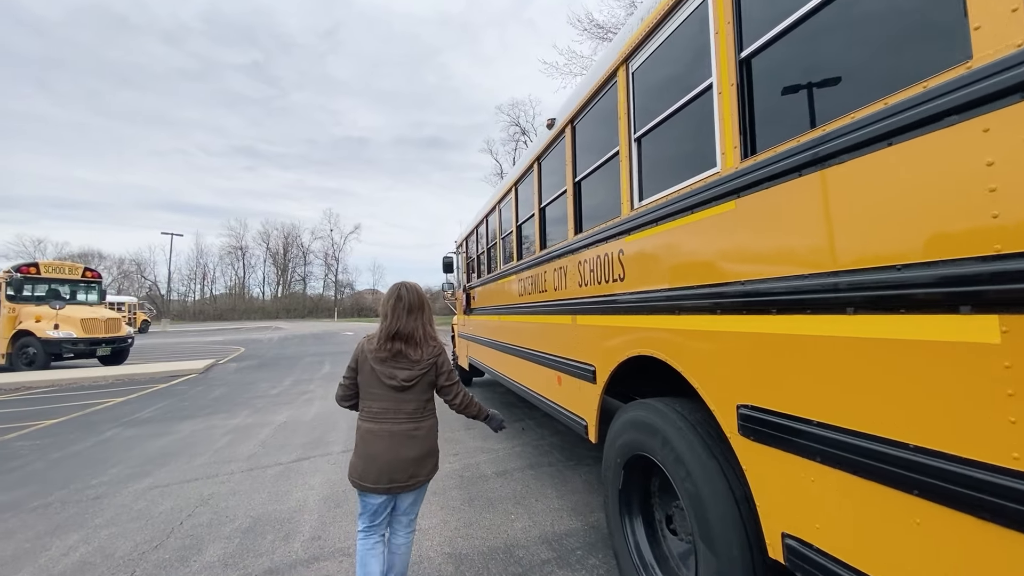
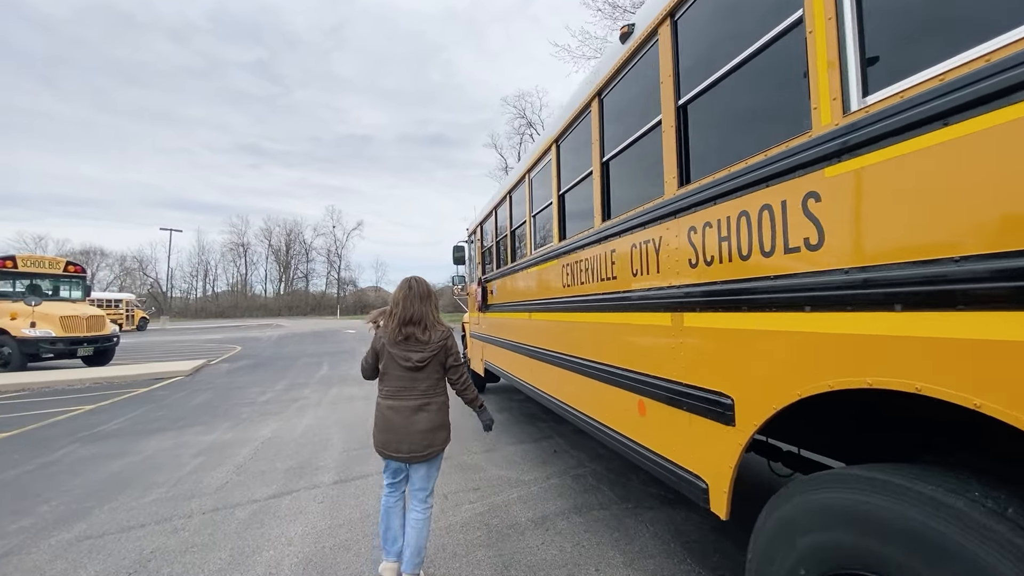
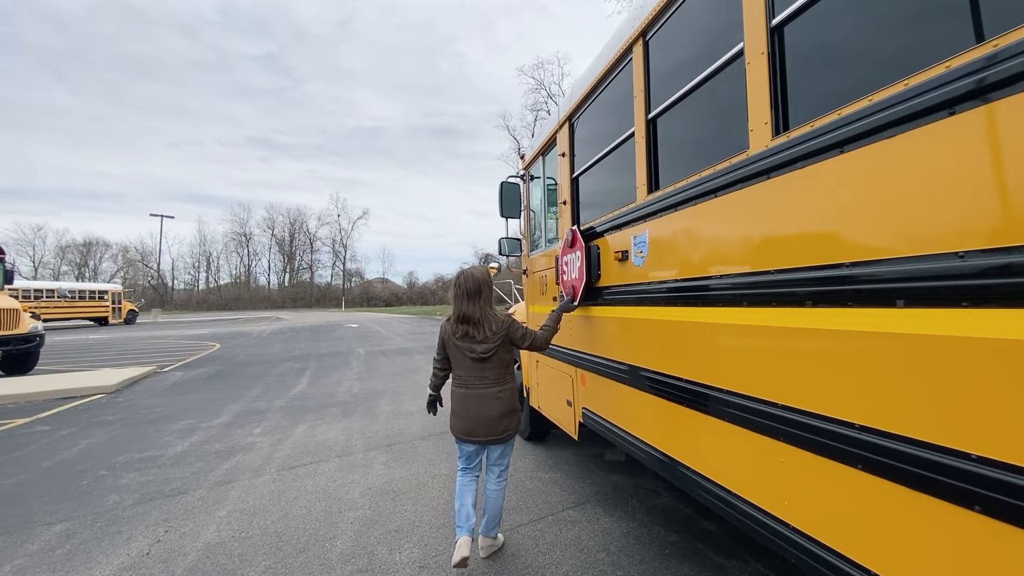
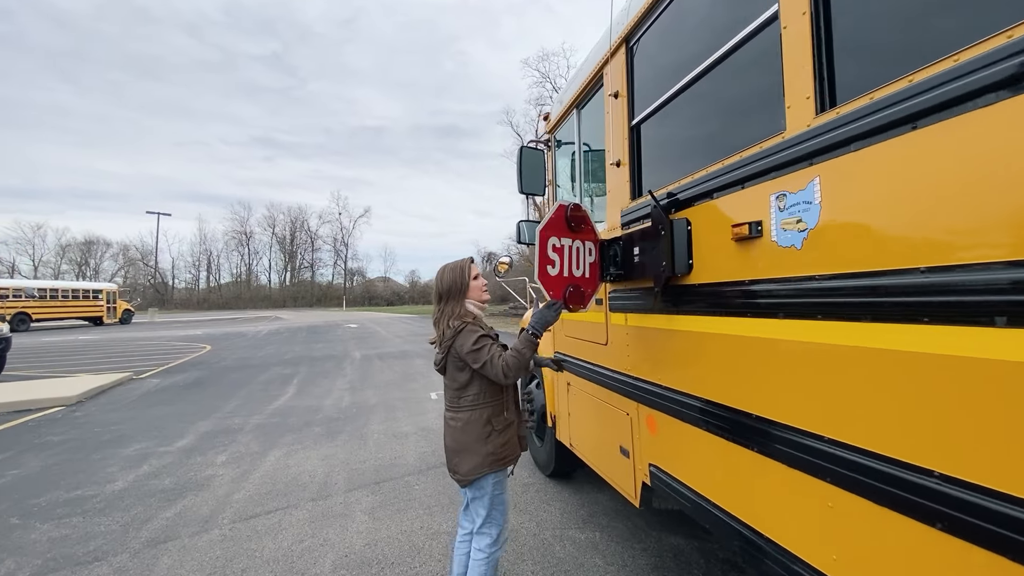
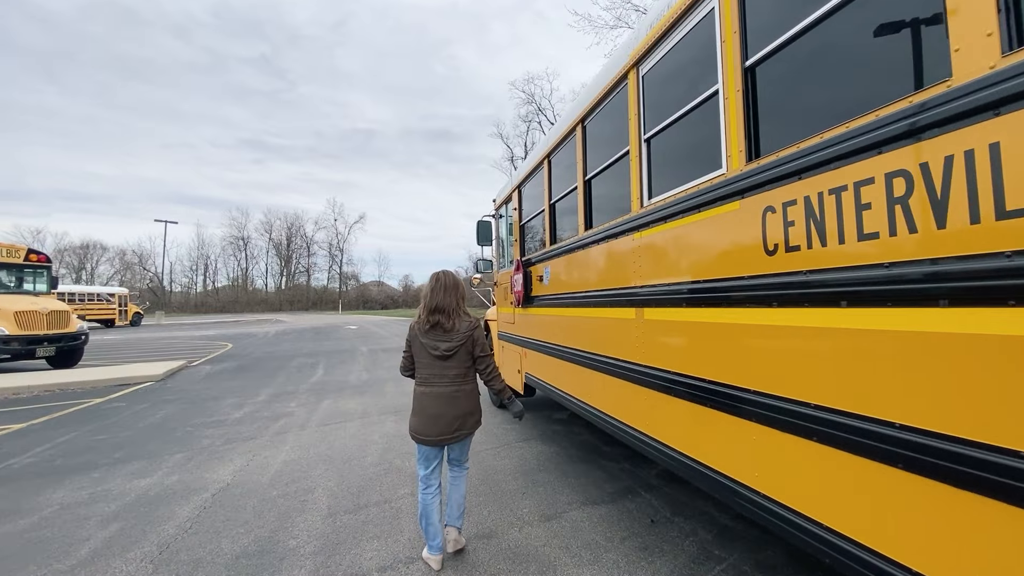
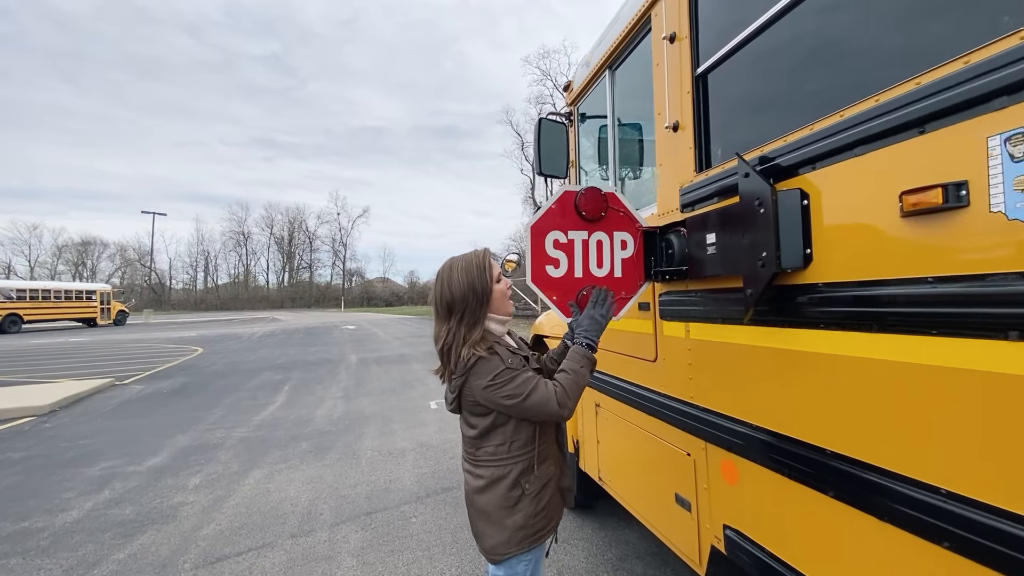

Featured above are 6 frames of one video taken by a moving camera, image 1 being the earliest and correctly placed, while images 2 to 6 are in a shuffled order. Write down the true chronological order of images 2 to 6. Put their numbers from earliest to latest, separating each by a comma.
2, 5, 3, 4, 6
